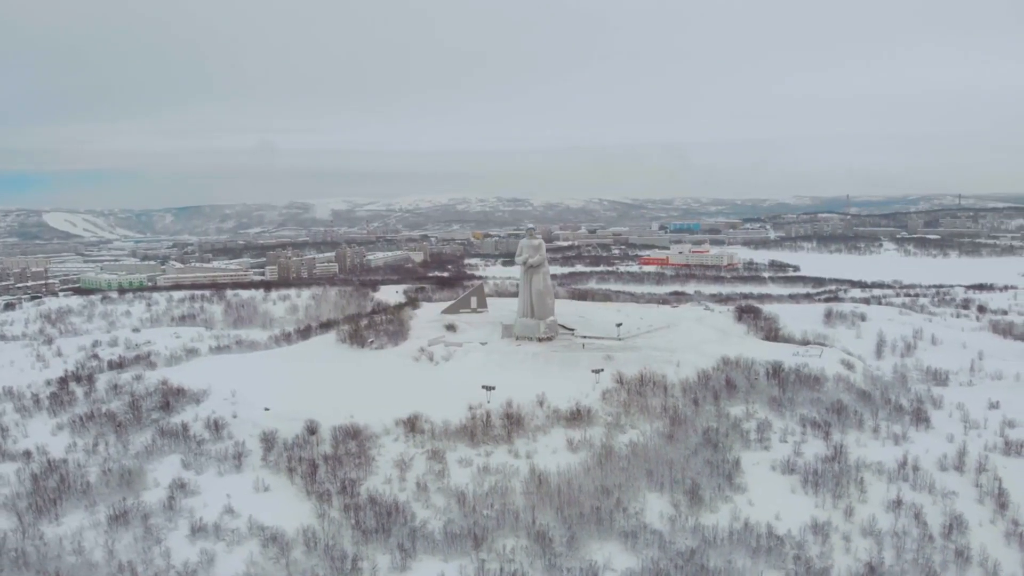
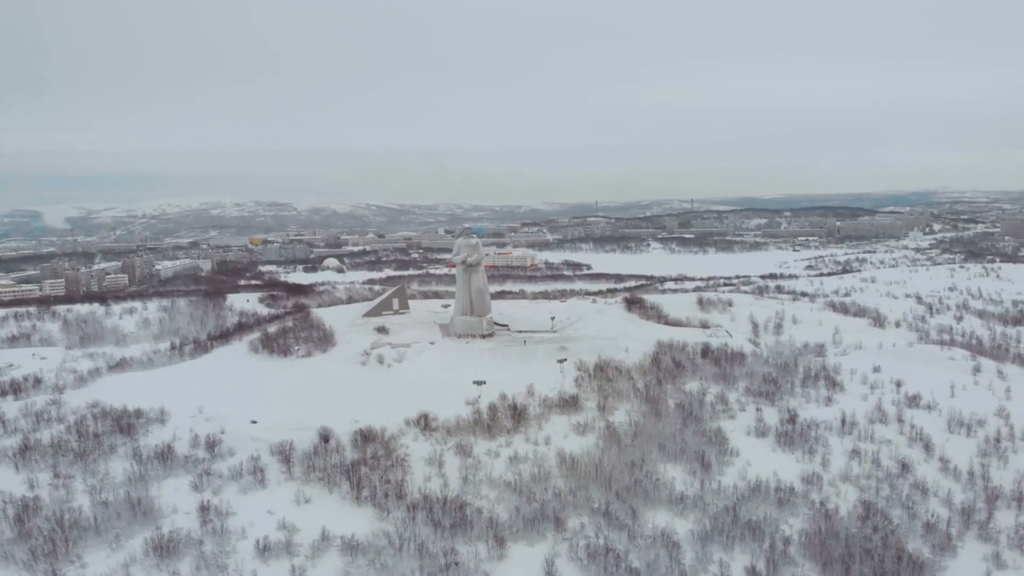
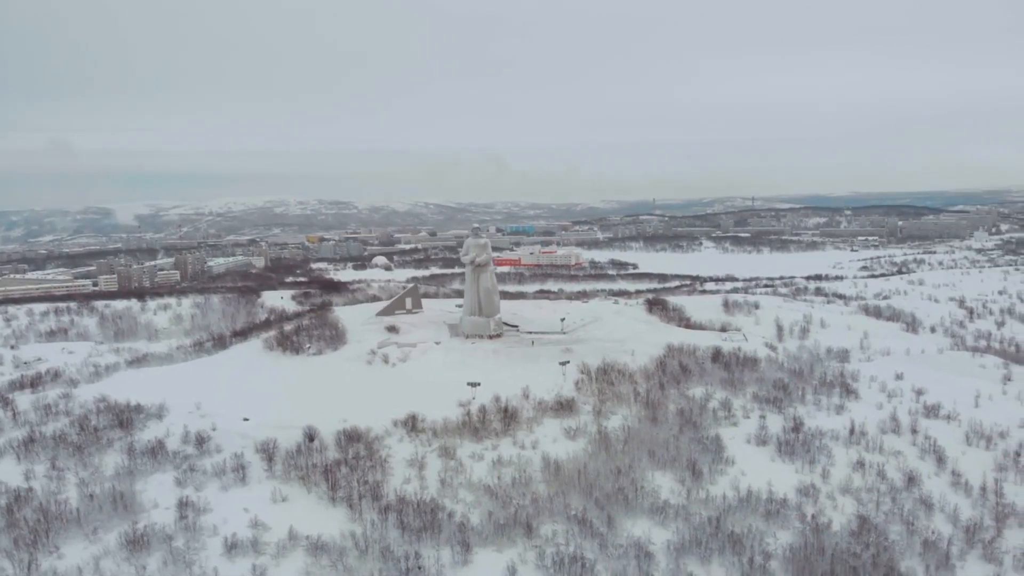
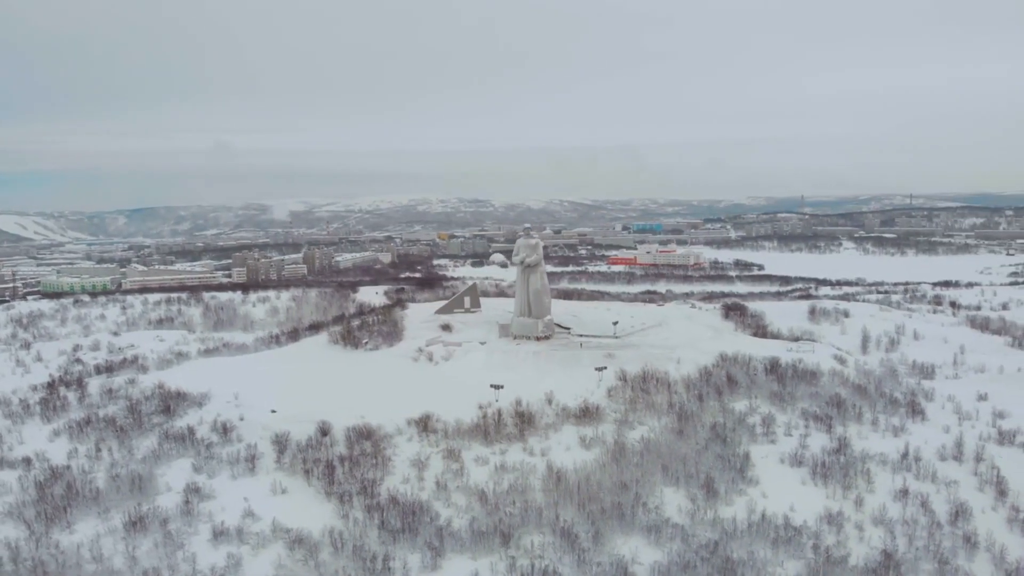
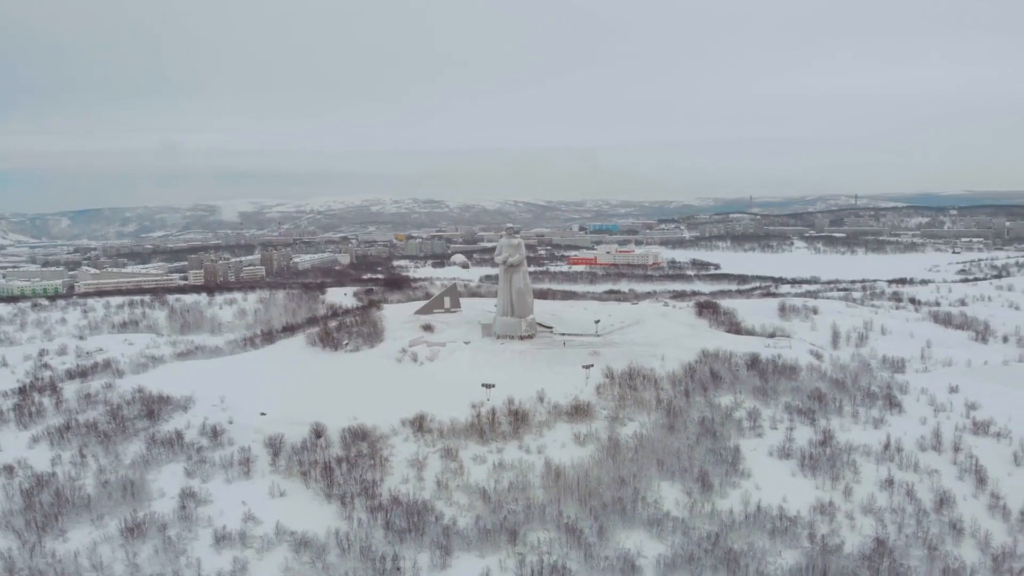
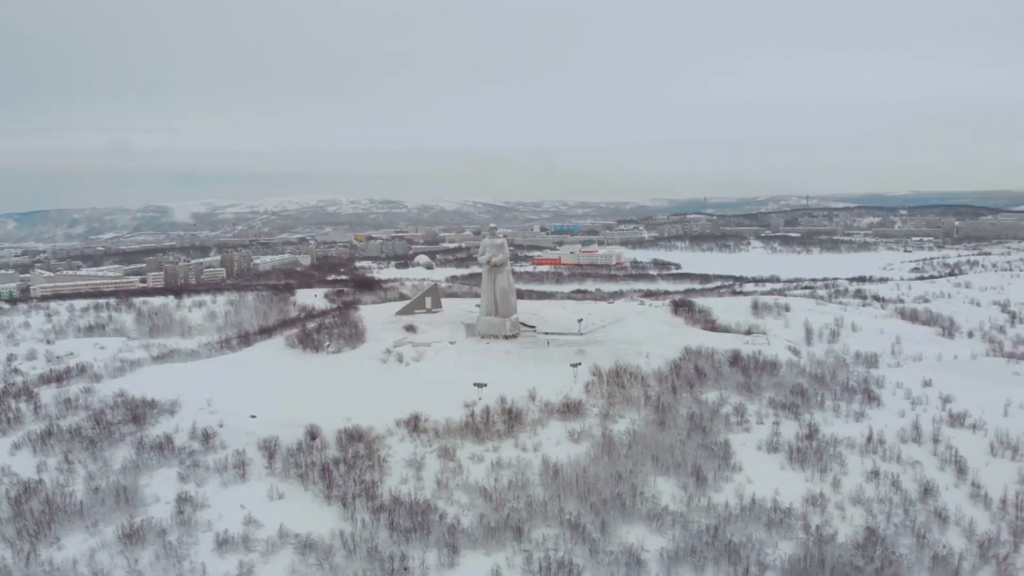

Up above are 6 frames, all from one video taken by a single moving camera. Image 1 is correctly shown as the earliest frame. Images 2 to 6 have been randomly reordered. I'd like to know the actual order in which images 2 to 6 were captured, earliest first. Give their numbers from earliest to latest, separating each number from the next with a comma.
4, 5, 6, 3, 2
